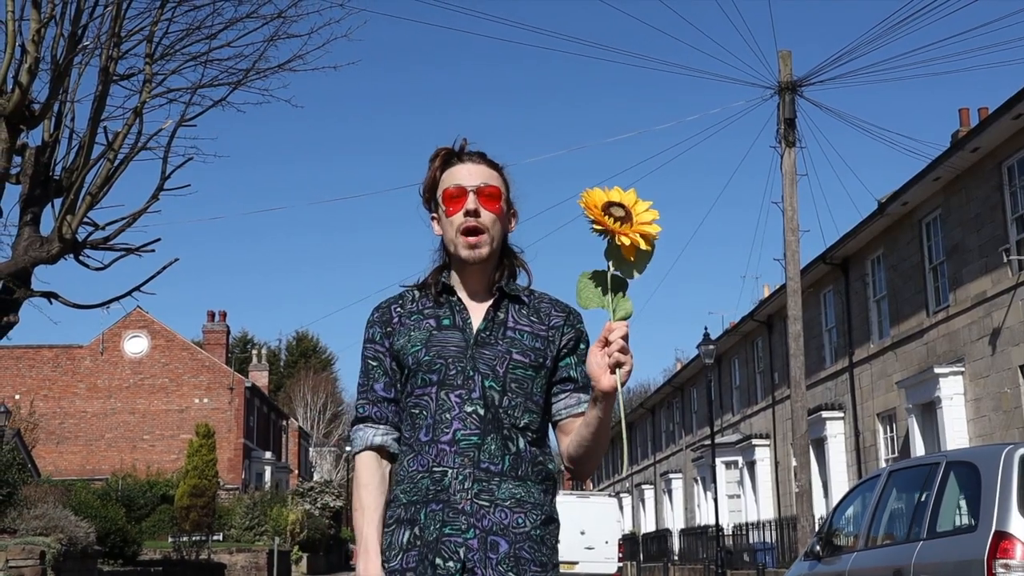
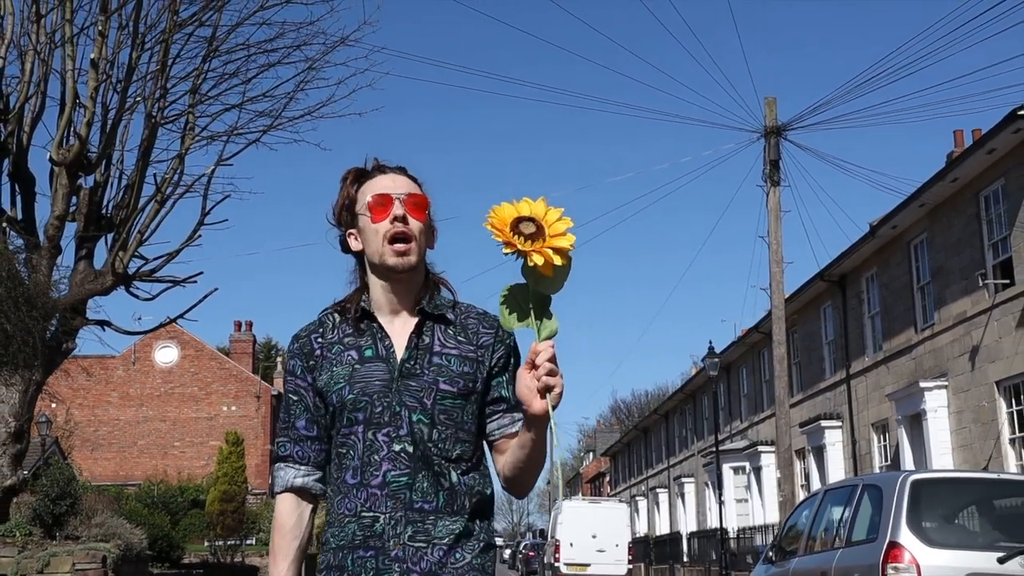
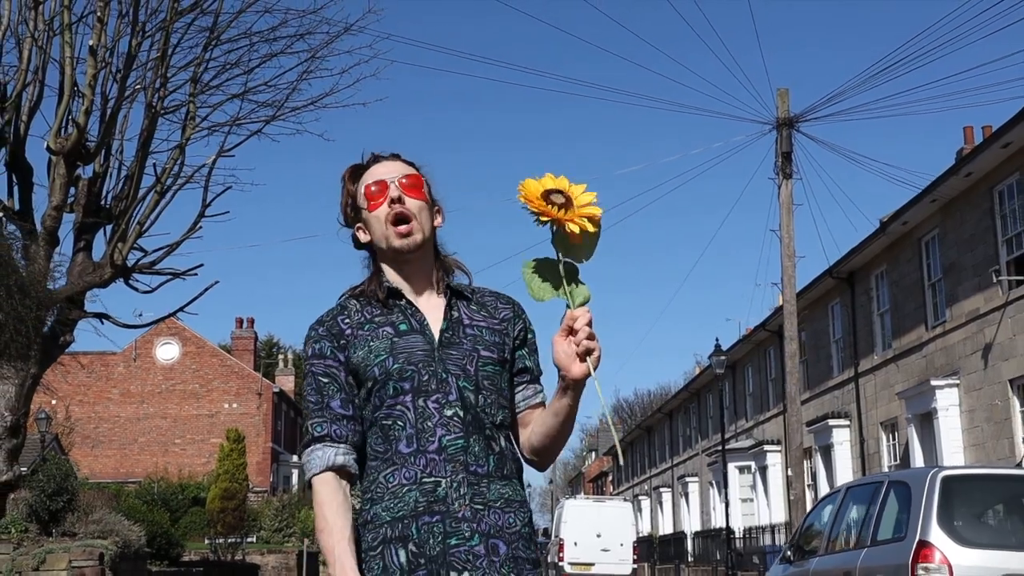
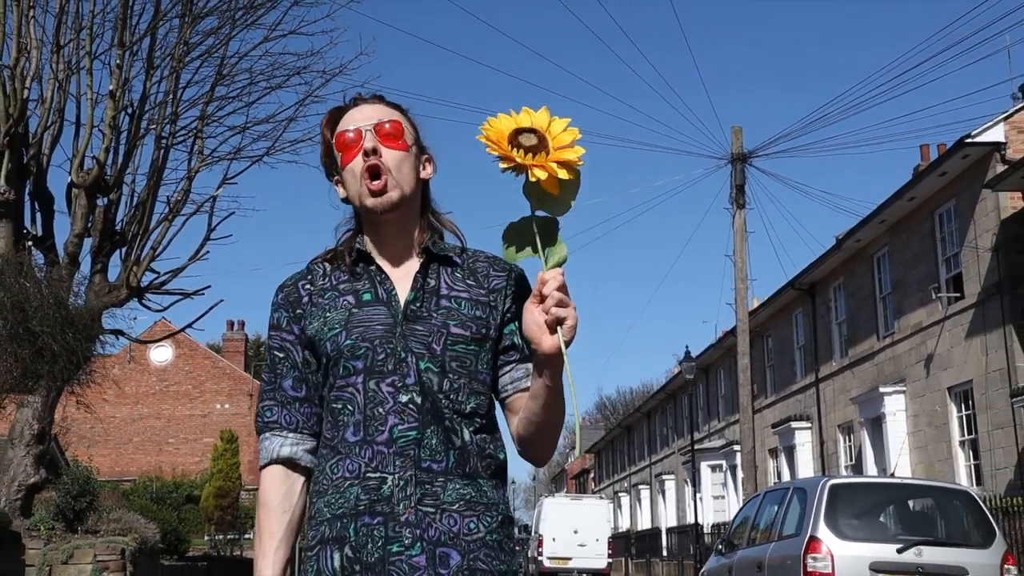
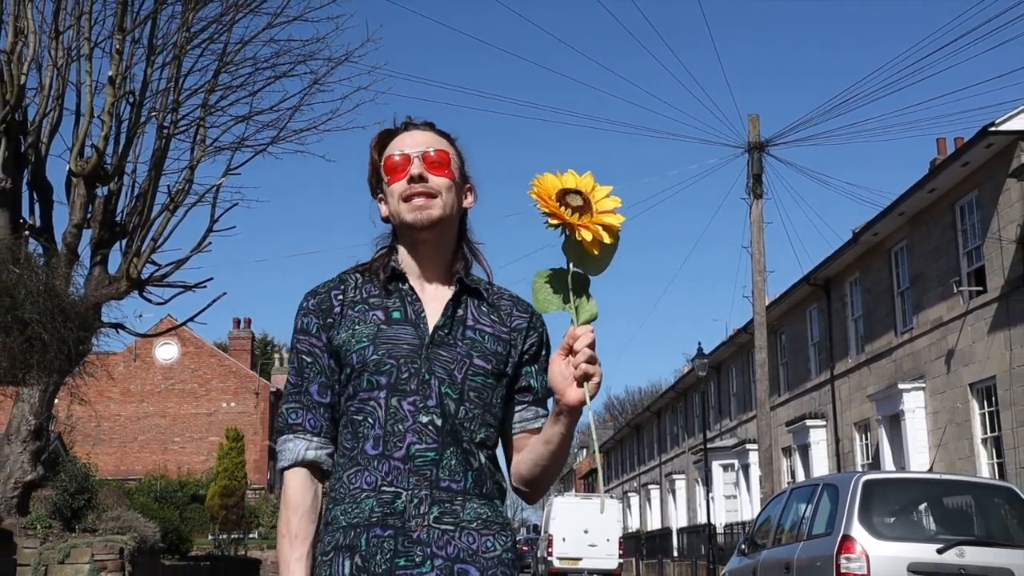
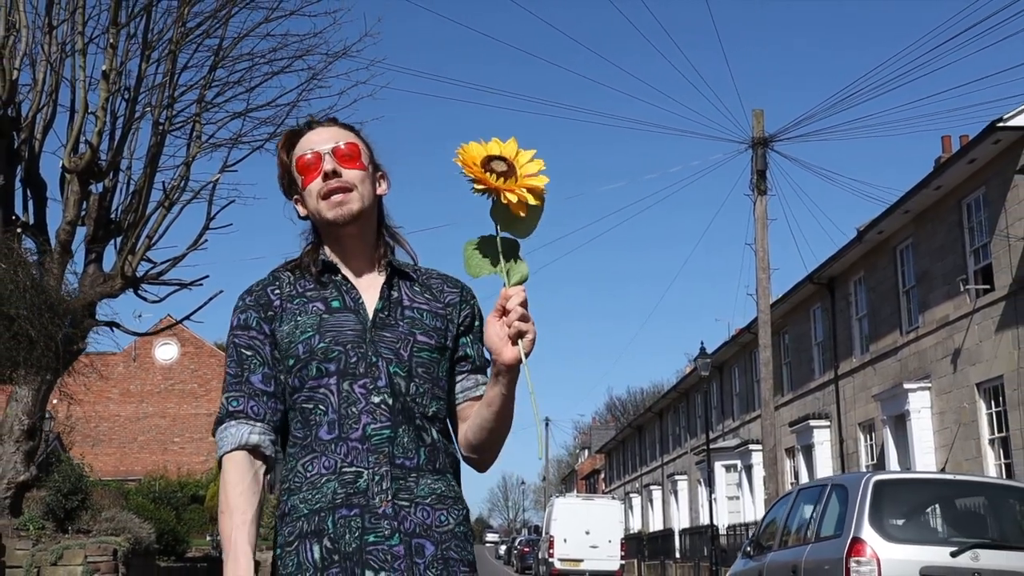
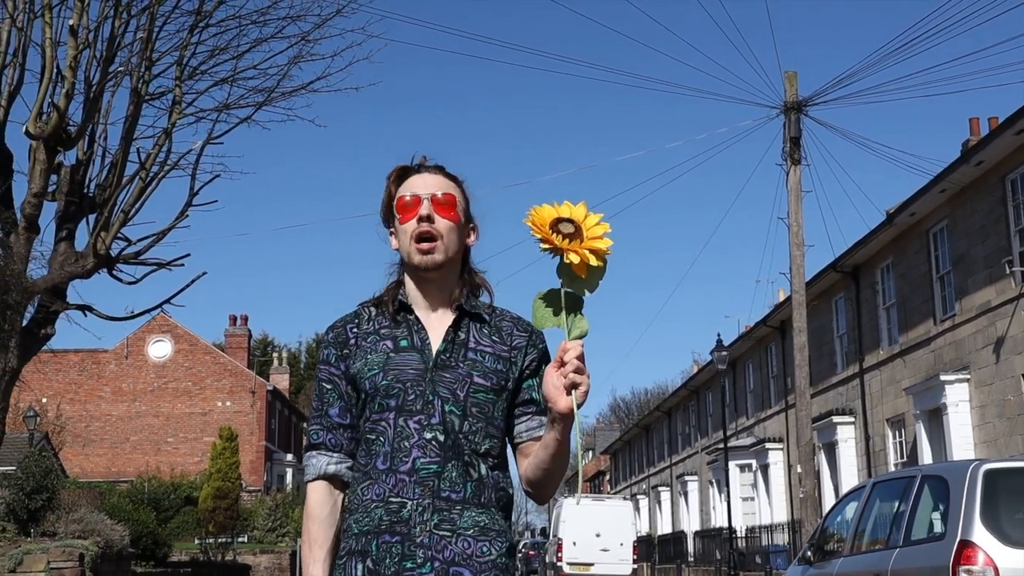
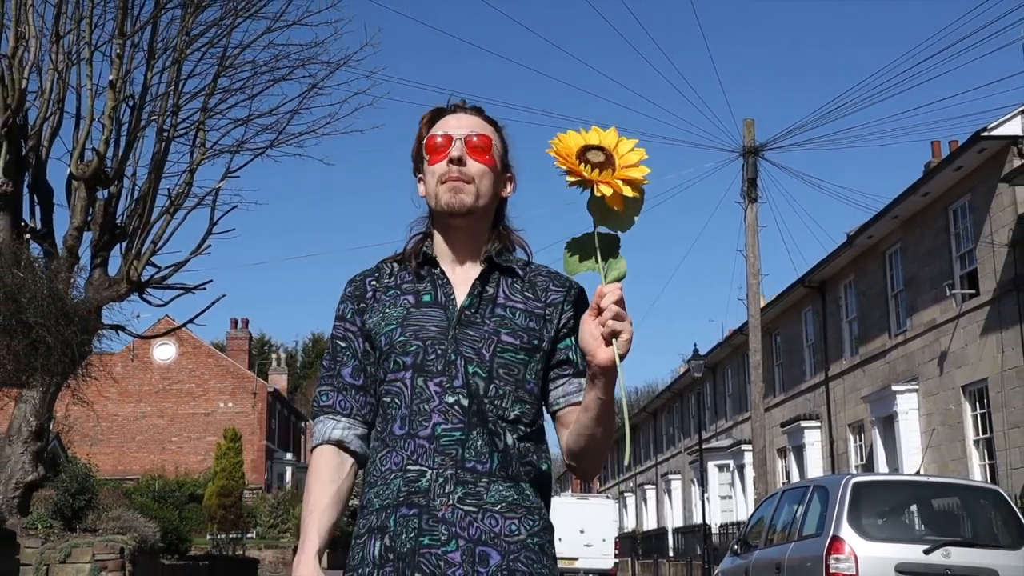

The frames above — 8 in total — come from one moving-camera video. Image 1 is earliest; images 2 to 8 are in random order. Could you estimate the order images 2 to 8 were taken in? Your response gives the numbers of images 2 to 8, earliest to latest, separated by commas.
7, 3, 2, 6, 5, 8, 4
